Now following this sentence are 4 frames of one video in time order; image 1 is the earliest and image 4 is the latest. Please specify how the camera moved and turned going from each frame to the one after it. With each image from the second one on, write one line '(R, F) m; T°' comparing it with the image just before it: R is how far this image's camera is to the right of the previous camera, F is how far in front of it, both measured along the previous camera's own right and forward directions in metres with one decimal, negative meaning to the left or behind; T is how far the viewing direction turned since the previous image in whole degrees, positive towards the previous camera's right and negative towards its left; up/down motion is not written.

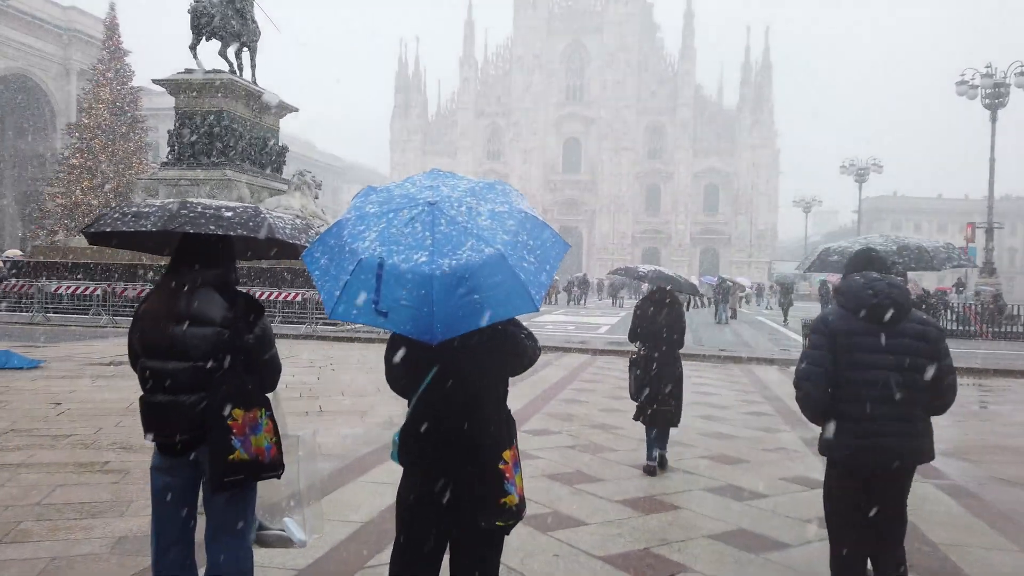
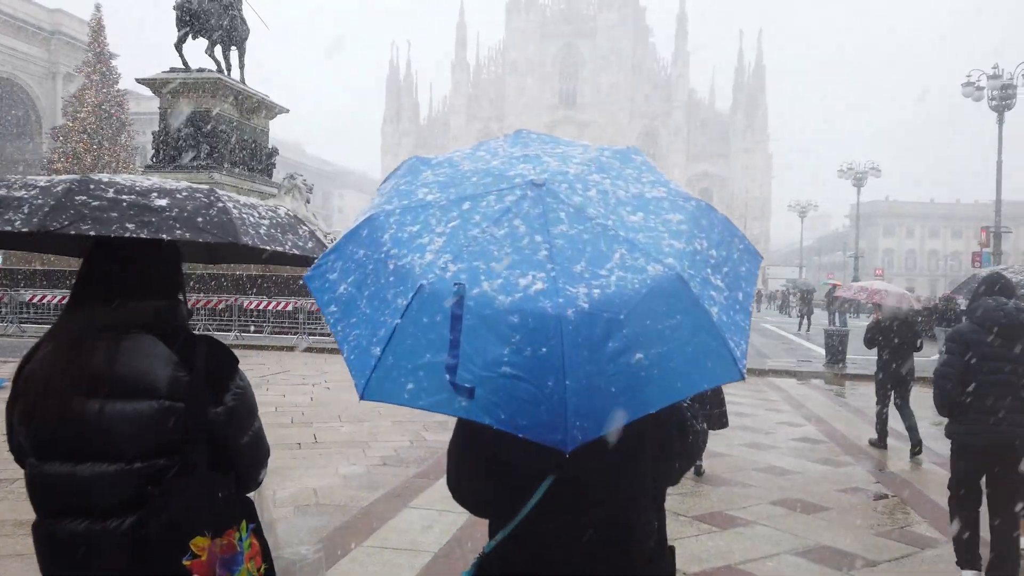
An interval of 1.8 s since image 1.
(-0.3, +1.0) m; +1°
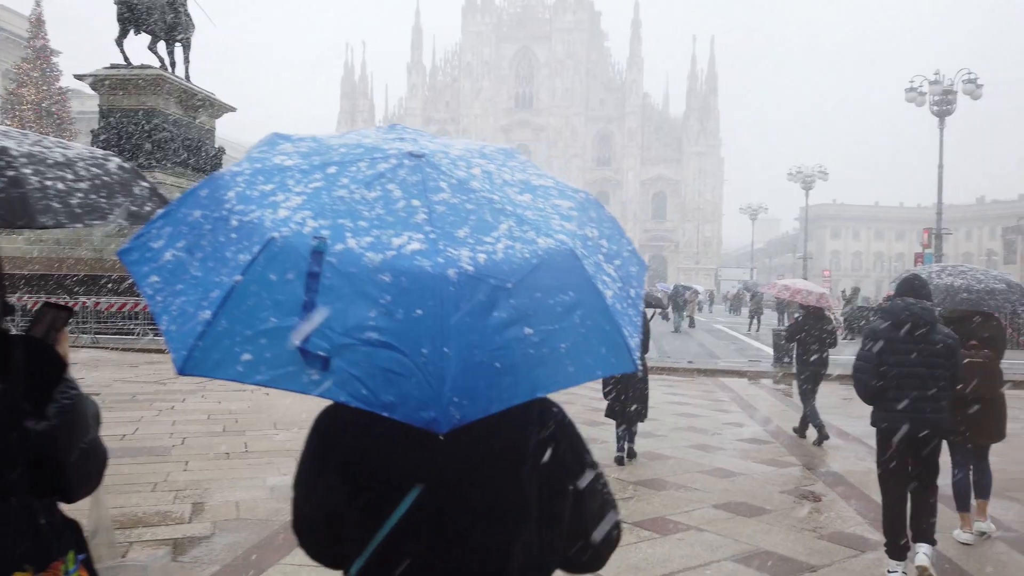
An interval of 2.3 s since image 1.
(+0.2, +0.2) m; +3°
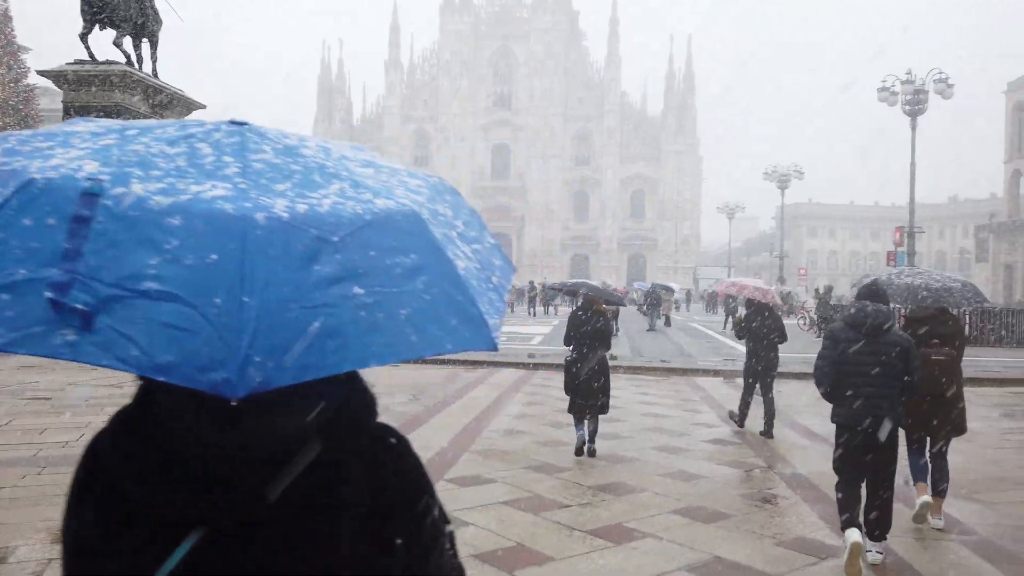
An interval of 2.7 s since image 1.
(+0.2, +0.2) m; +1°
